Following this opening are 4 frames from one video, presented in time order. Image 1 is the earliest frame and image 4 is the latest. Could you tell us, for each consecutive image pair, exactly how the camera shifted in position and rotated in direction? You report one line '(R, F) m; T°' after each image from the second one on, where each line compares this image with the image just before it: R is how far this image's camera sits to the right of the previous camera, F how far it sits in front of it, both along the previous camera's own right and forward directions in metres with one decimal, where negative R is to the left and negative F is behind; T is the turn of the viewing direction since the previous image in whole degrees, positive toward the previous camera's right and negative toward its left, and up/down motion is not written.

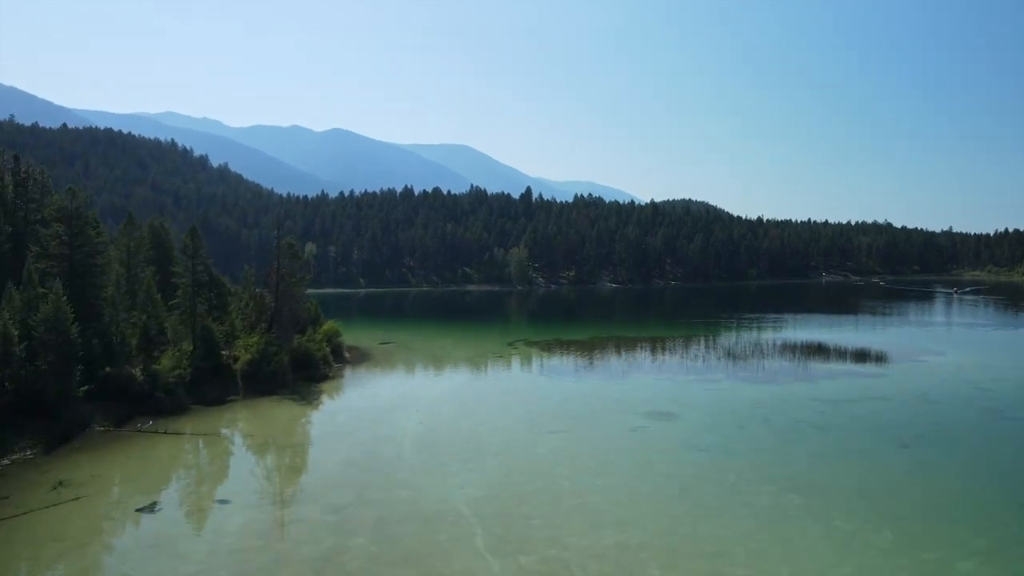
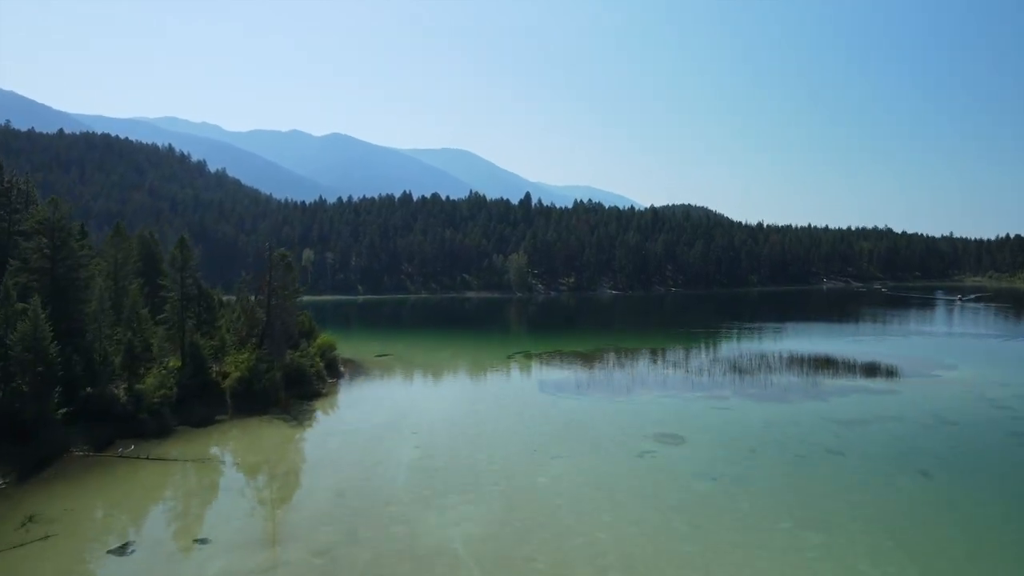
(0.0, +1.2) m; 0°
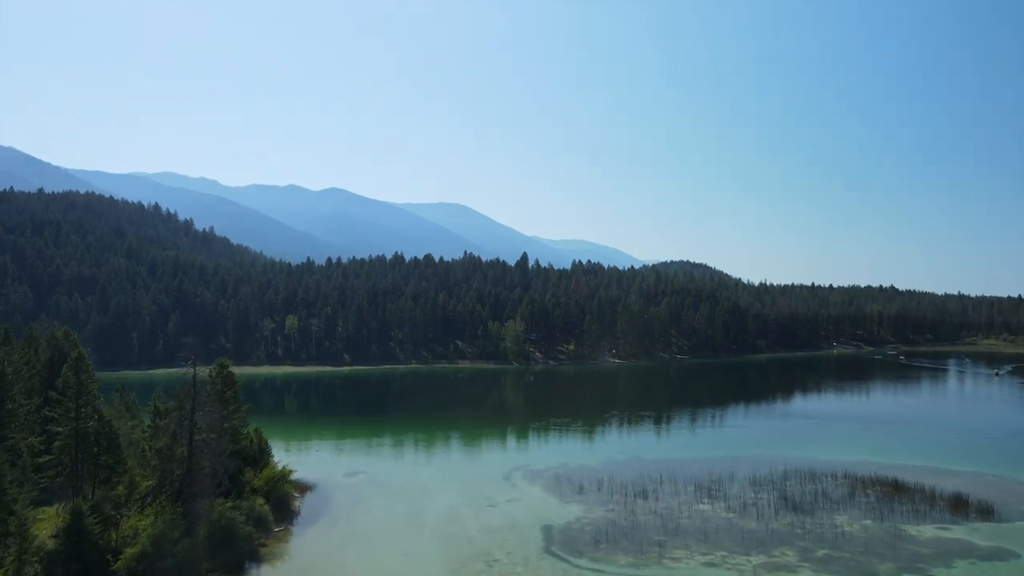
(-0.1, +7.5) m; 0°
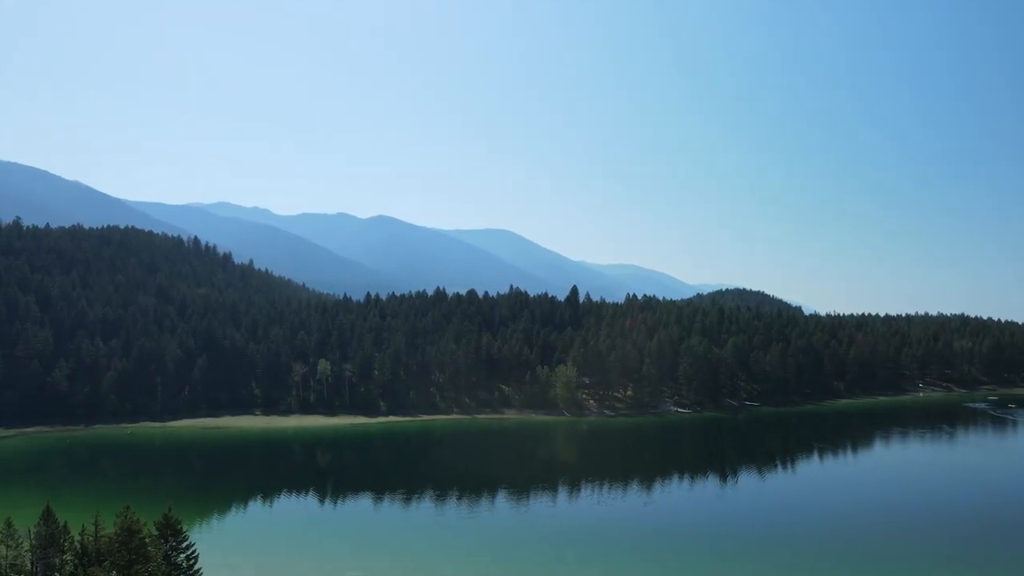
(-0.5, +11.2) m; -4°
